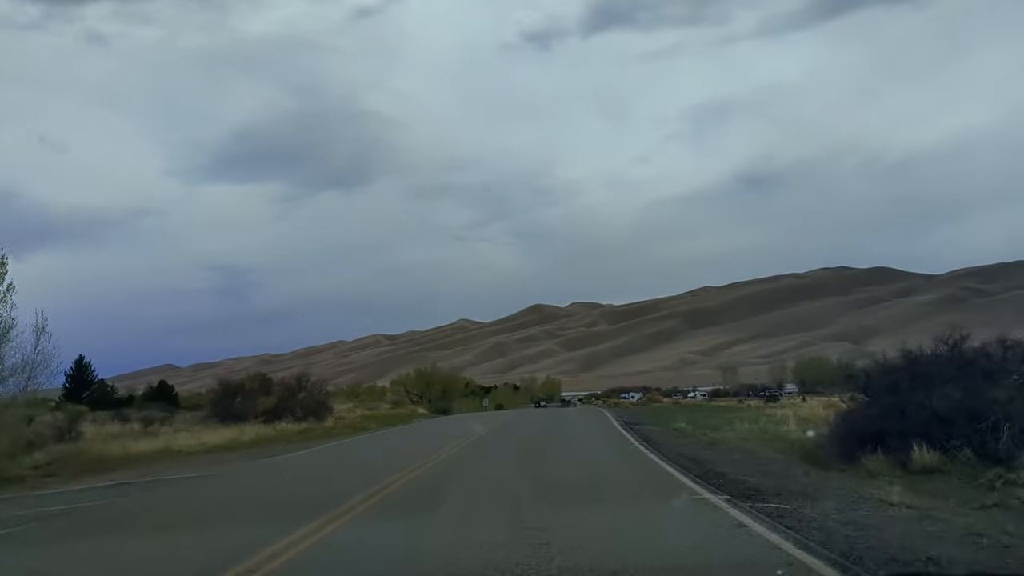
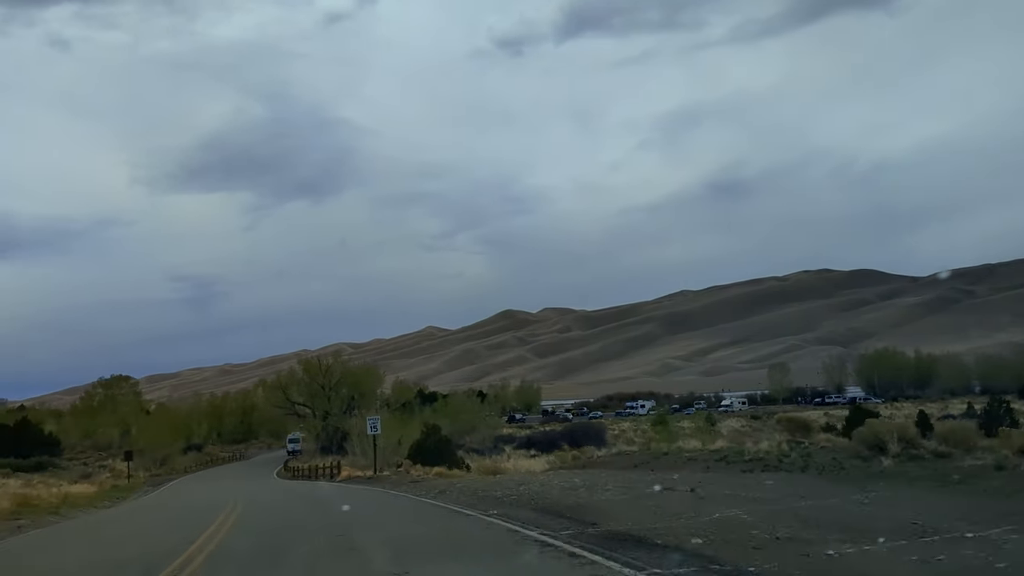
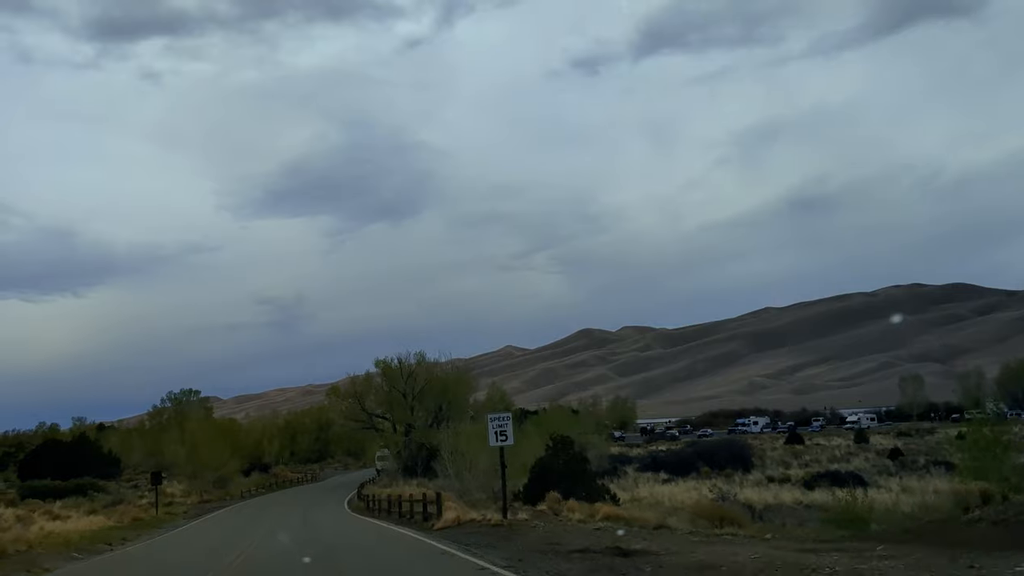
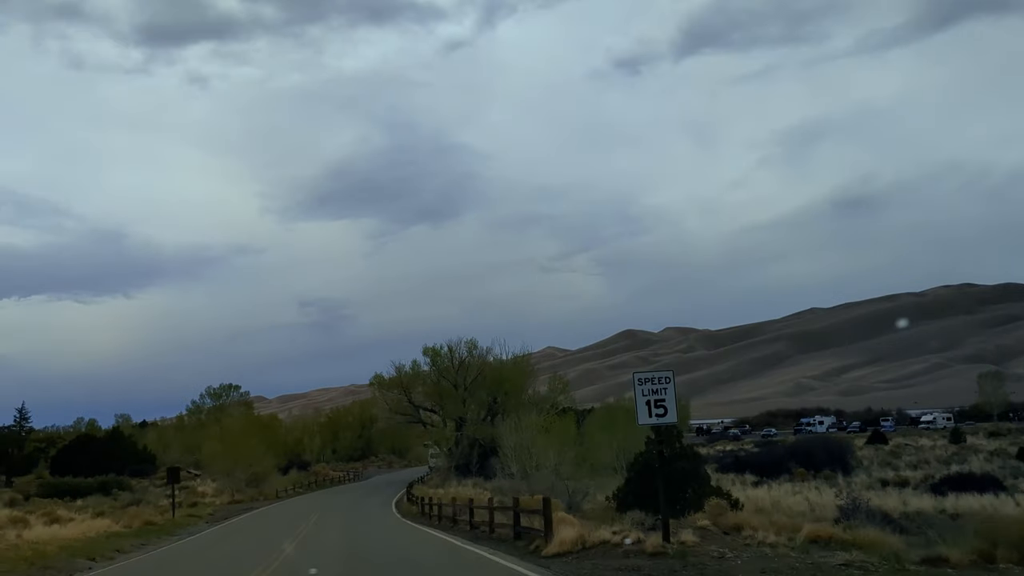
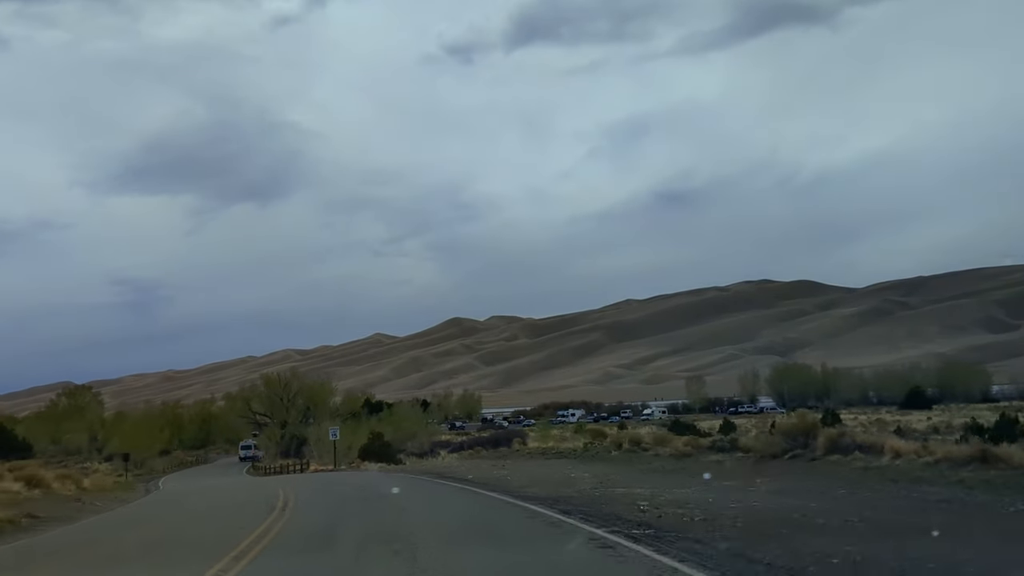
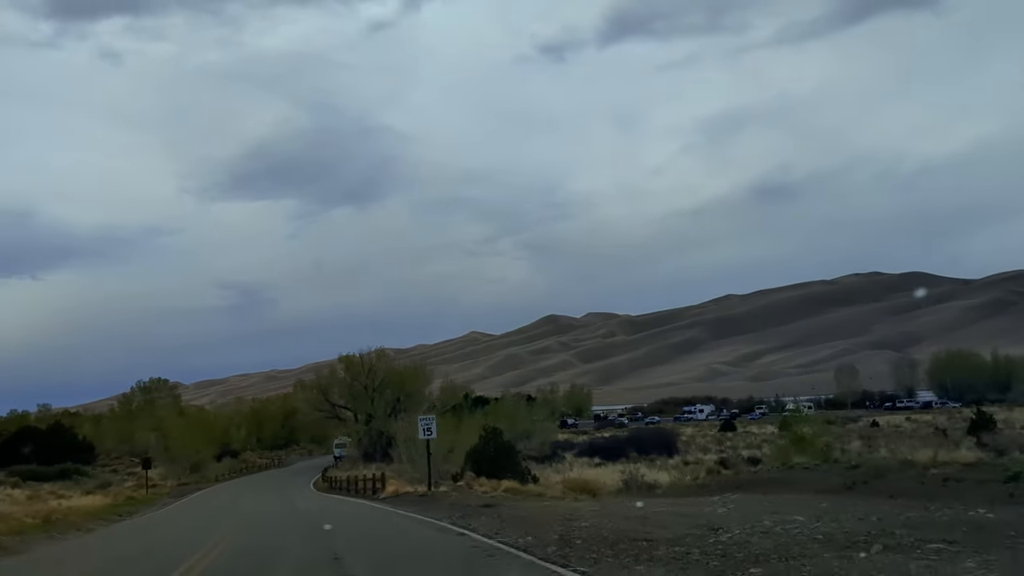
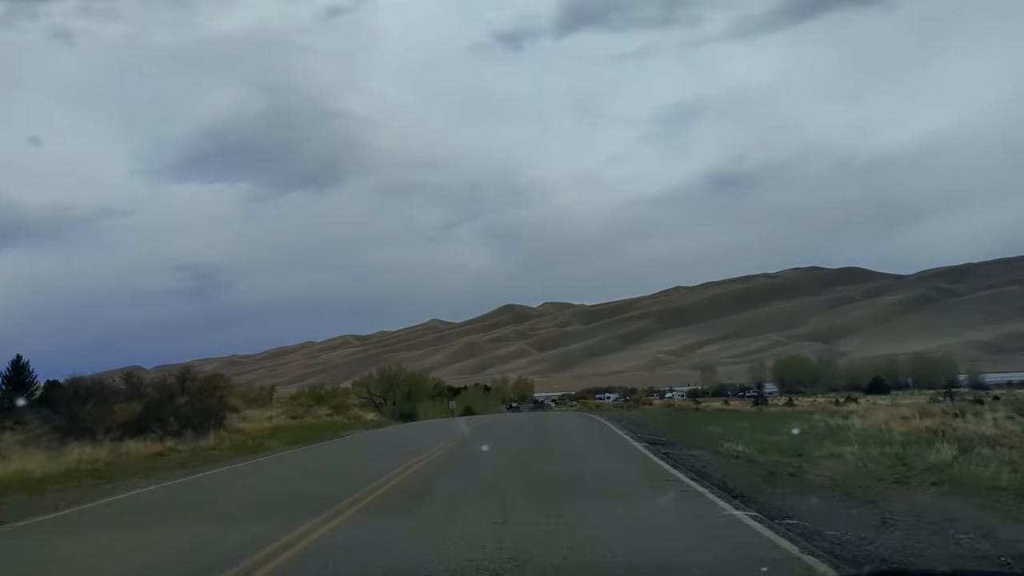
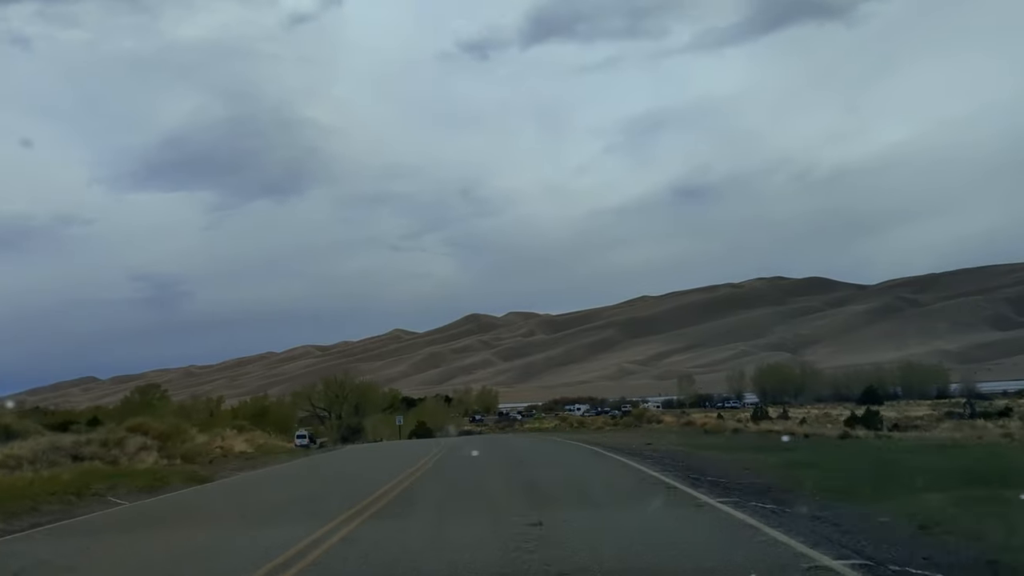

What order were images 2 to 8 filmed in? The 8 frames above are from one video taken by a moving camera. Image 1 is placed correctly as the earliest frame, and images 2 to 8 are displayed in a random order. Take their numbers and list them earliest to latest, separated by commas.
7, 8, 5, 2, 6, 3, 4
